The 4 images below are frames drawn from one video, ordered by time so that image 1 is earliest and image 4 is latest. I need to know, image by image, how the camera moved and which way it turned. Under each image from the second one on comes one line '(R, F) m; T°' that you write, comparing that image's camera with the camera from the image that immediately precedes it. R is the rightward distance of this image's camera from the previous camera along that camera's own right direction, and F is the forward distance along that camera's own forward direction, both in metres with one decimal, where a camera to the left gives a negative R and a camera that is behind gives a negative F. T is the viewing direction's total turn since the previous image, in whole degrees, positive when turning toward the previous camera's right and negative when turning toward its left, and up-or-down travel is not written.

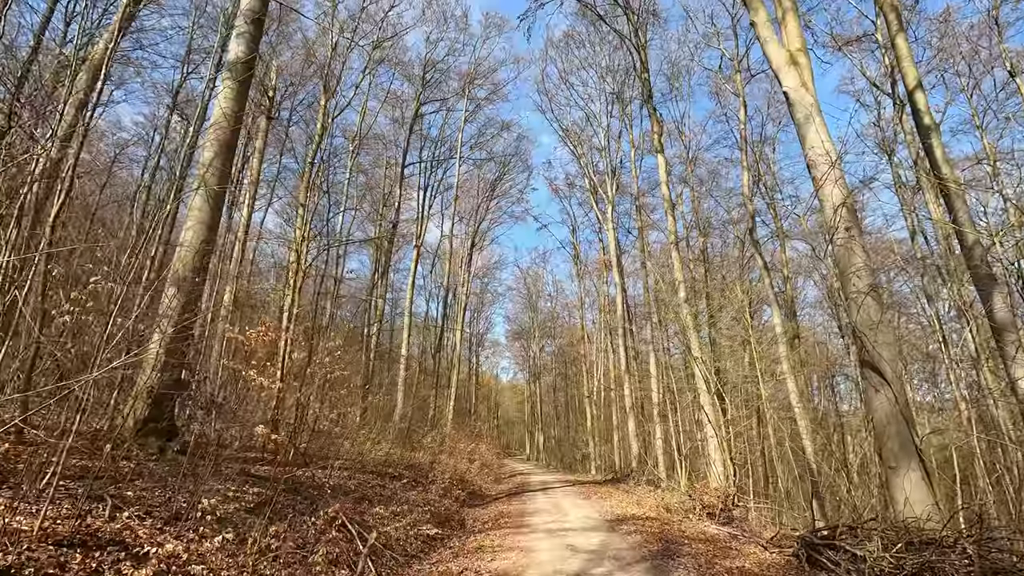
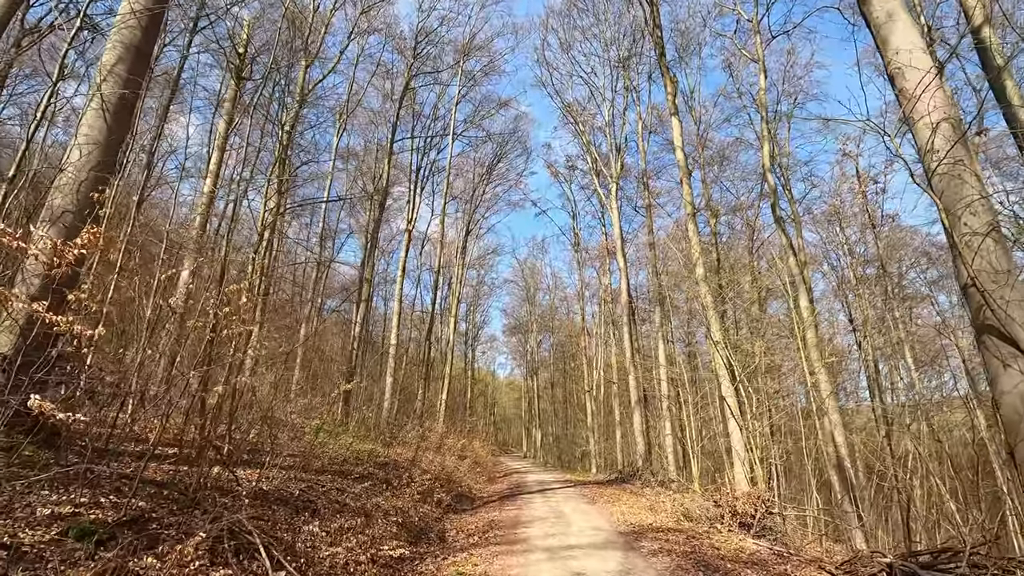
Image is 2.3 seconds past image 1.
(+0.1, +1.5) m; 0°
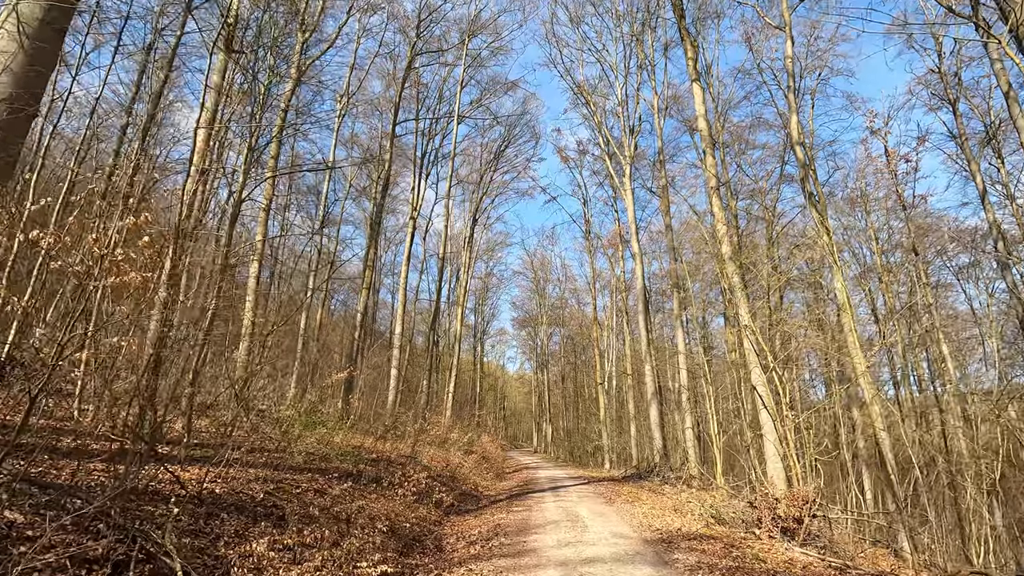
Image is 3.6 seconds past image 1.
(0.0, +0.9) m; -1°
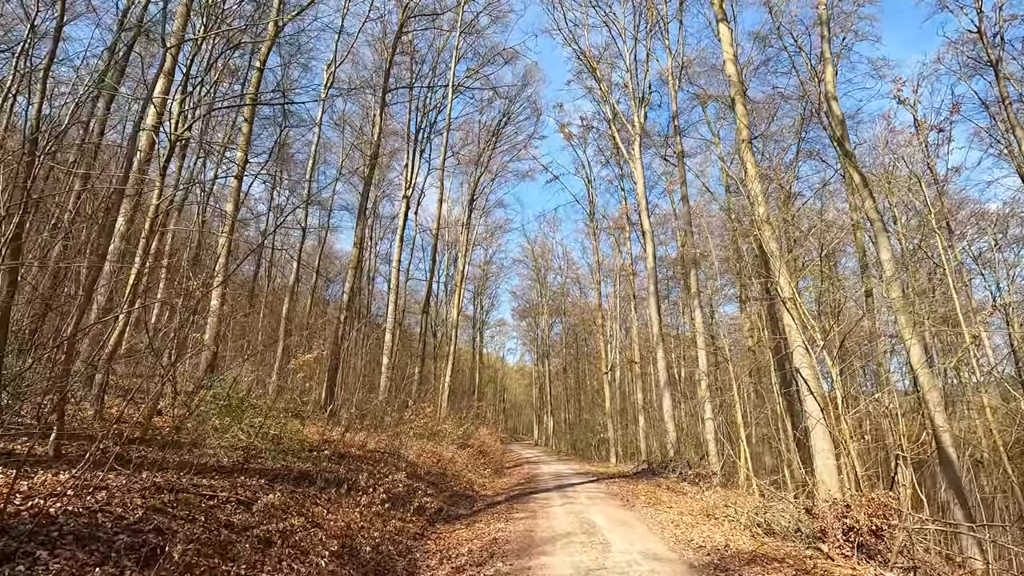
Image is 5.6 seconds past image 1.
(0.0, +1.4) m; 0°
